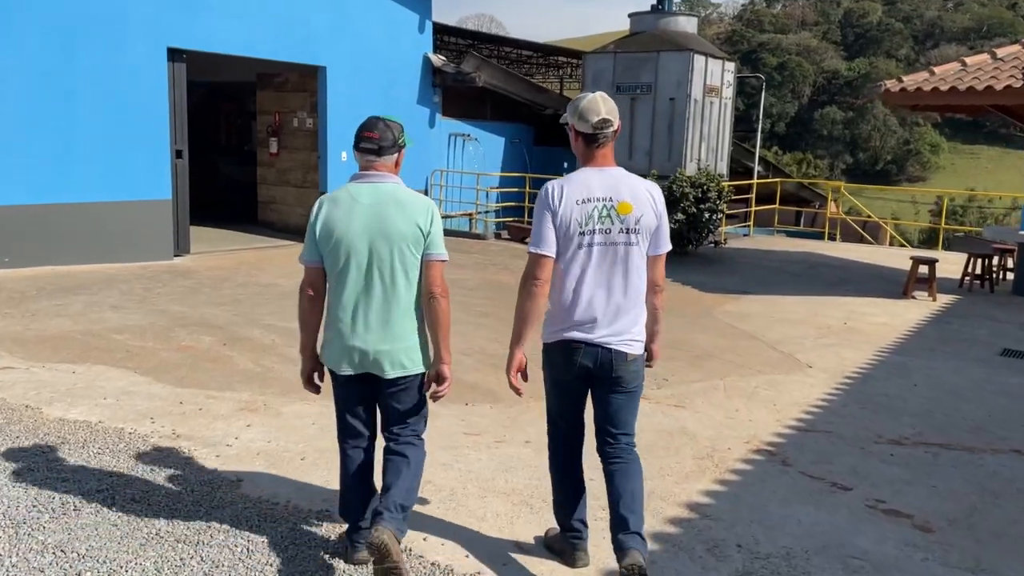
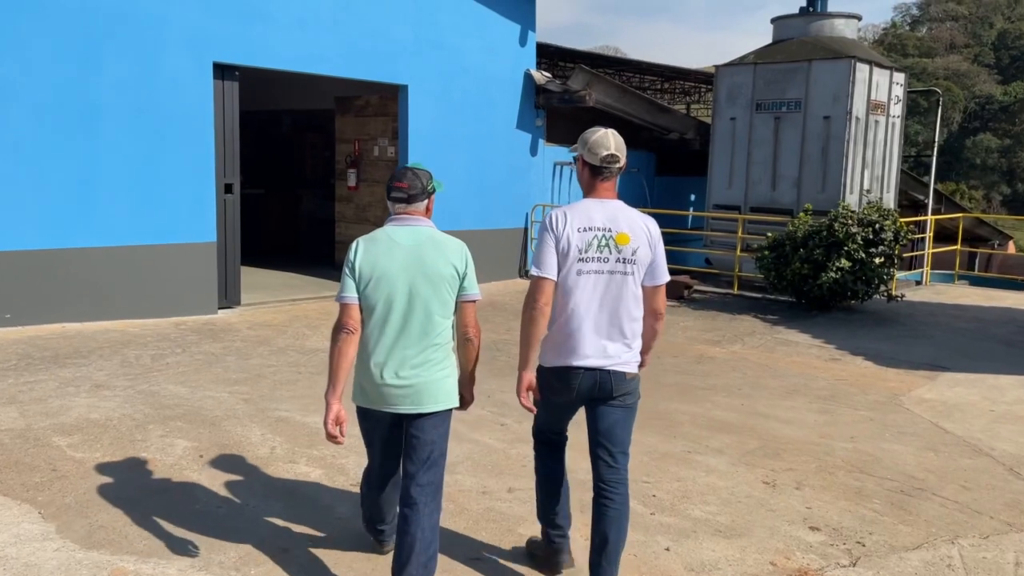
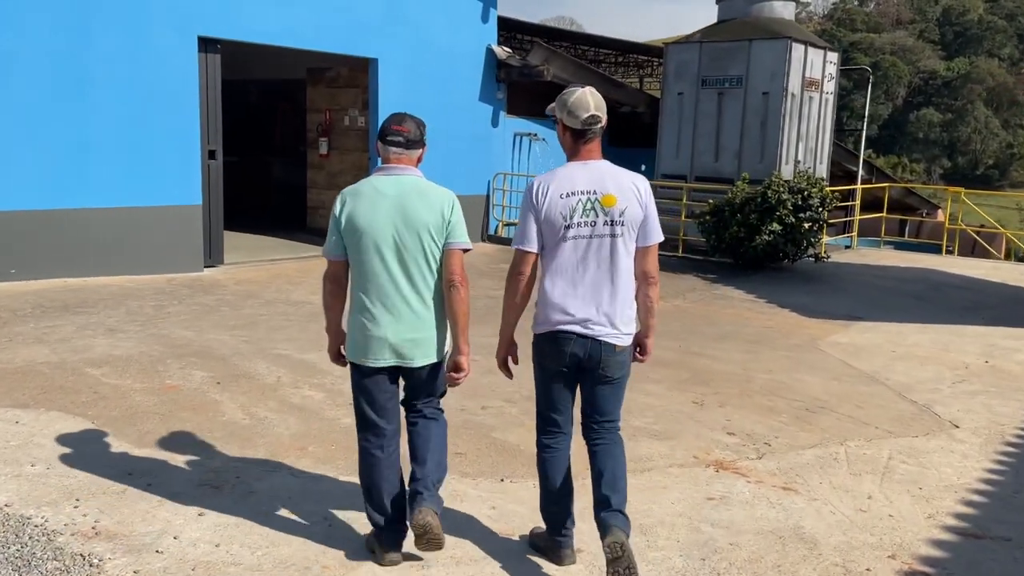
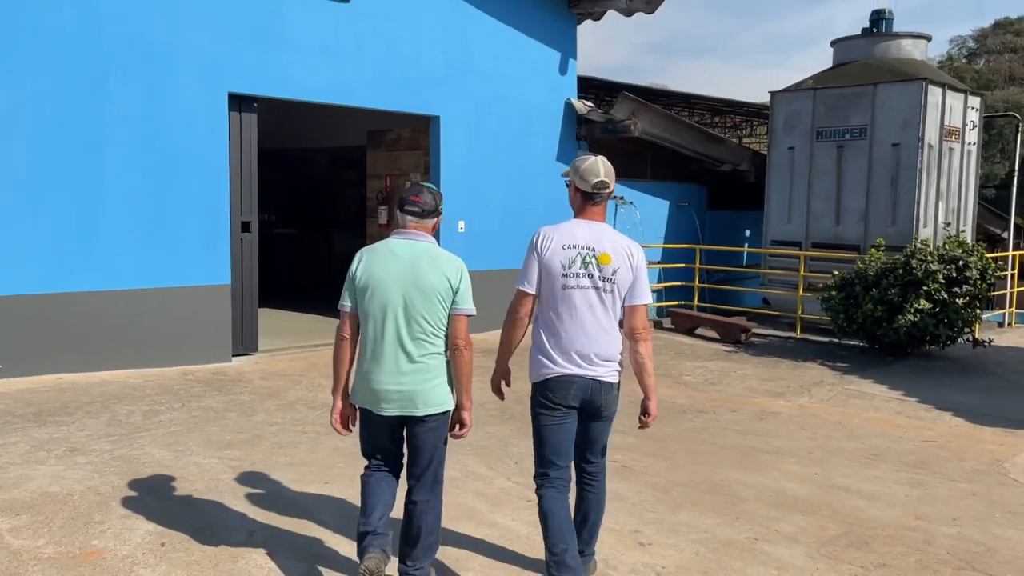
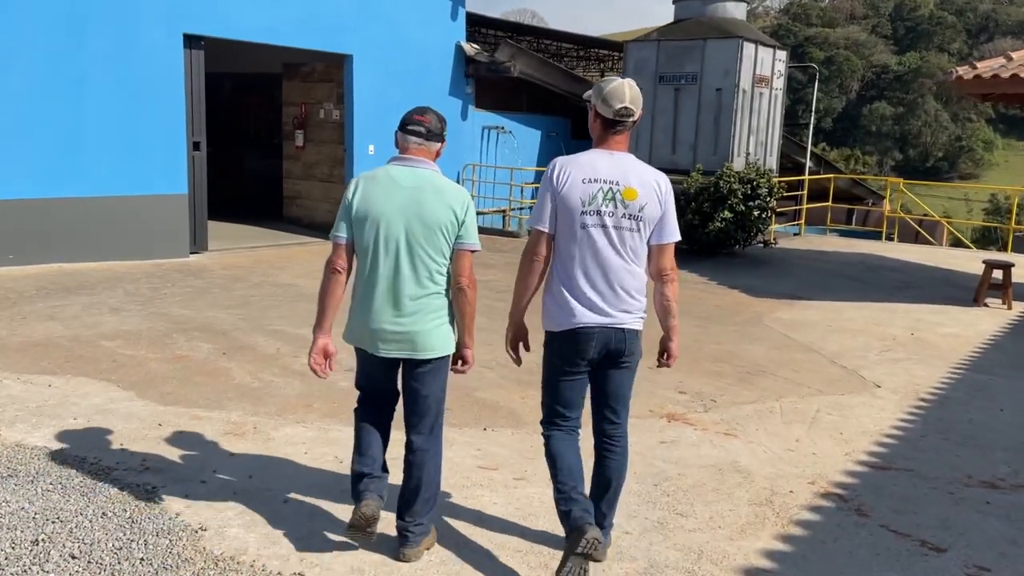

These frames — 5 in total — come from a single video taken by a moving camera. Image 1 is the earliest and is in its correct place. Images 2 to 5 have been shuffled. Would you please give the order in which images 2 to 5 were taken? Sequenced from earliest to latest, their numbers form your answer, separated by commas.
5, 3, 2, 4
